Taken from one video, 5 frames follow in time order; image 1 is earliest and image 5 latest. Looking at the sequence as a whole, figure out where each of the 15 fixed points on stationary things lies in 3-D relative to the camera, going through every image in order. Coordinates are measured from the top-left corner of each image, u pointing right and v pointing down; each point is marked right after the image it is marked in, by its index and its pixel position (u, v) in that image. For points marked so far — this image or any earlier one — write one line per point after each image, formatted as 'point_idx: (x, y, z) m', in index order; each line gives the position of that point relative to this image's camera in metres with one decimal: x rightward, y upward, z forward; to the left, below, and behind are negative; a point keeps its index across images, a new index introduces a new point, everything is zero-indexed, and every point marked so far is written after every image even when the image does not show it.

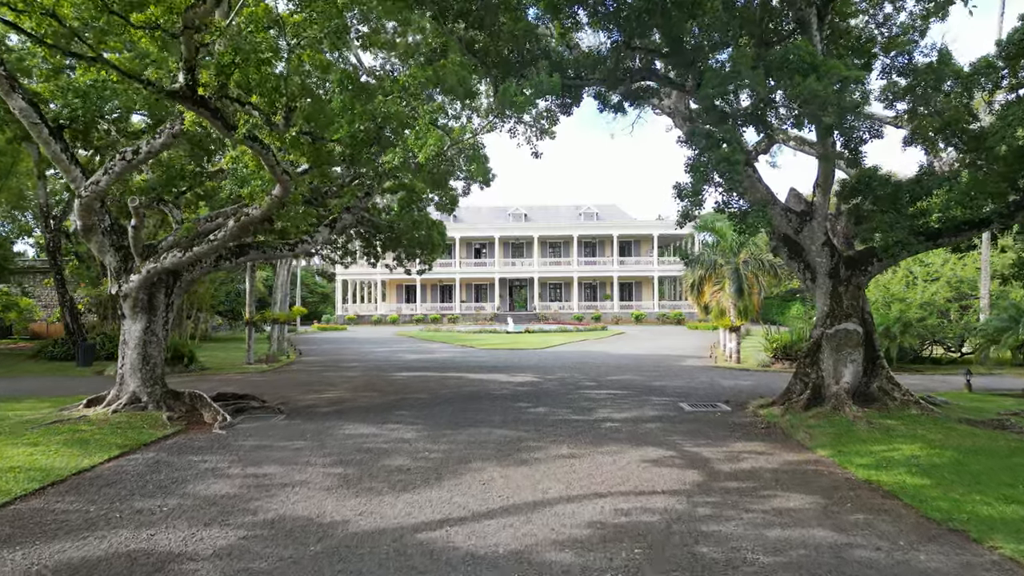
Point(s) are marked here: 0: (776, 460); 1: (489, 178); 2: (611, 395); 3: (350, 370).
0: (+3.6, -2.4, +7.9) m
1: (-0.7, +3.3, +16.9) m
2: (+2.2, -2.4, +12.8) m
3: (-4.9, -2.5, +17.5) m
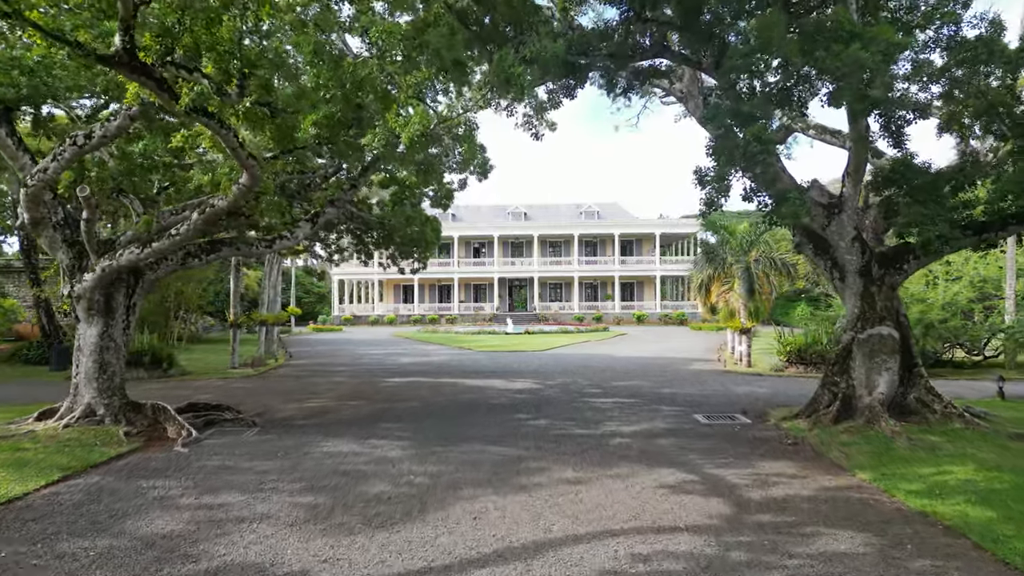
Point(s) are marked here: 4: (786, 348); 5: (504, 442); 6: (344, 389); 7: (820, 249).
0: (+3.6, -2.4, +6.9) m
1: (-0.8, +3.3, +15.9) m
2: (+2.2, -2.4, +11.8) m
3: (-5.0, -2.5, +16.5) m
4: (+8.5, -1.9, +17.9) m
5: (-0.1, -2.3, +8.7) m
6: (-4.0, -2.4, +13.9) m
7: (+5.3, +0.7, +9.9) m
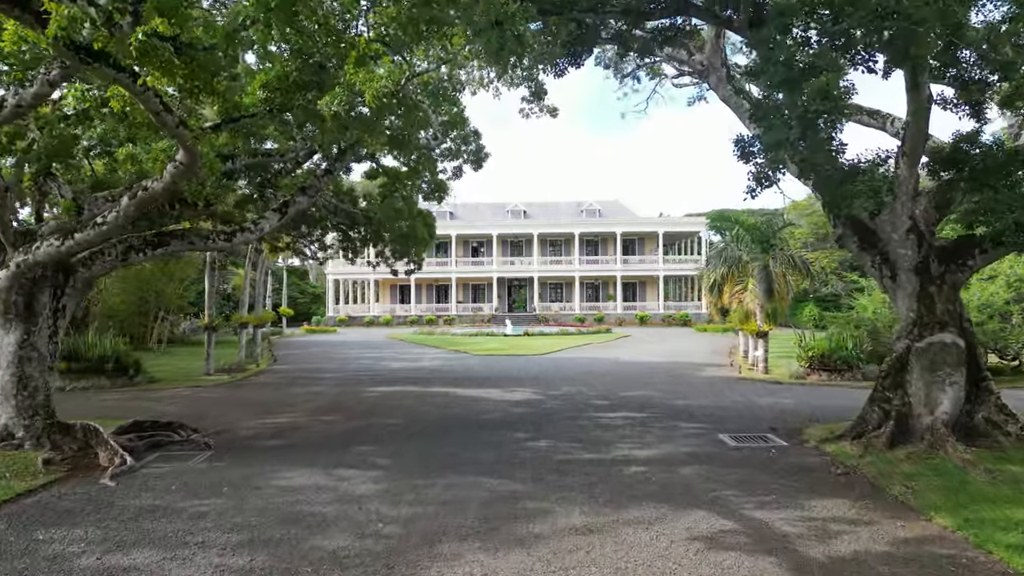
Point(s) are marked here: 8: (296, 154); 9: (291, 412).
0: (+3.6, -2.4, +5.5) m
1: (-0.8, +3.3, +14.5) m
2: (+2.1, -2.4, +10.3) m
3: (-5.0, -2.5, +15.0) m
4: (+8.5, -1.9, +16.5) m
5: (-0.2, -2.3, +7.3) m
6: (-4.1, -2.4, +12.4) m
7: (+5.3, +0.7, +8.5) m
8: (-3.8, +2.4, +10.1) m
9: (-4.3, -2.4, +11.2) m
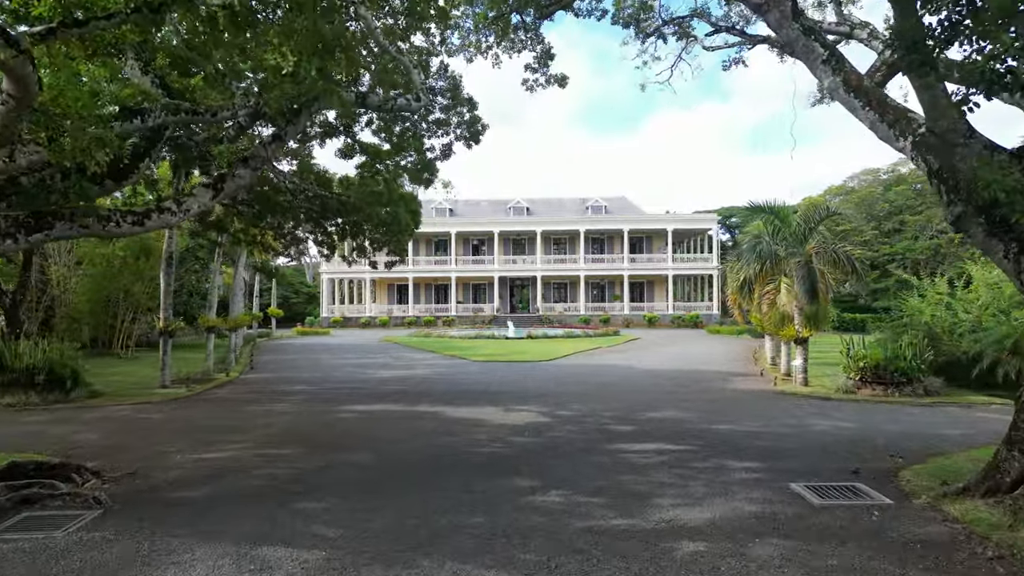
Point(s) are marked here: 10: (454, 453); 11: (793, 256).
0: (+3.5, -2.4, +3.2) m
1: (-0.8, +3.3, +12.2) m
2: (+2.1, -2.4, +8.0) m
3: (-5.0, -2.5, +12.8) m
4: (+8.5, -1.9, +14.2) m
5: (-0.2, -2.3, +5.0) m
6: (-4.1, -2.4, +10.2) m
7: (+5.3, +0.7, +6.2) m
8: (-3.8, +2.4, +7.8) m
9: (-4.3, -2.4, +9.0) m
10: (-0.8, -2.4, +8.2) m
11: (+7.7, +0.9, +15.7) m
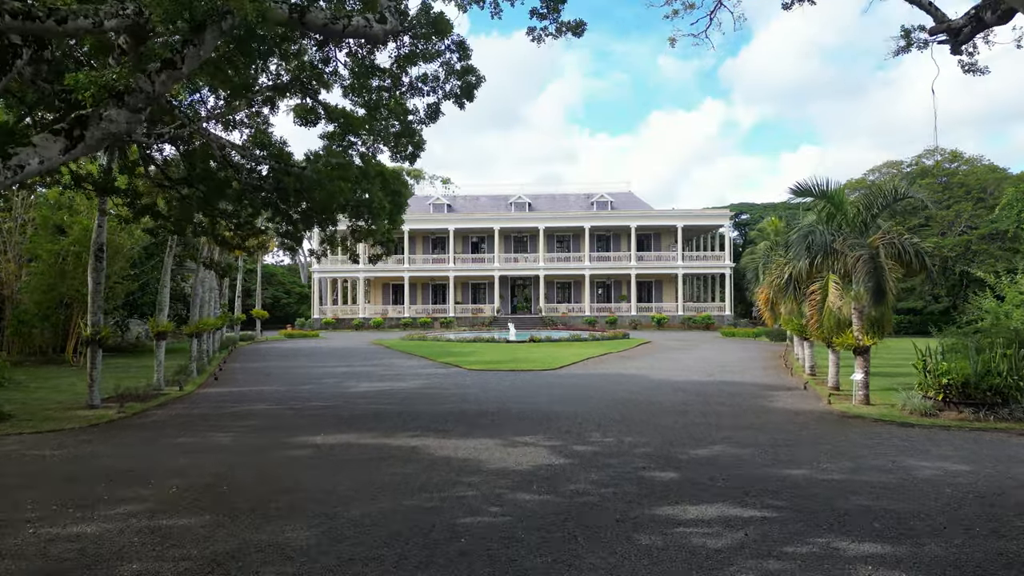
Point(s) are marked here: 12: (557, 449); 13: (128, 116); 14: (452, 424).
0: (+3.6, -2.3, +0.6) m
1: (-0.8, +3.4, +9.6) m
2: (+2.2, -2.3, +5.5) m
3: (-4.9, -2.5, +10.2) m
4: (+8.6, -1.9, +11.6) m
5: (-0.1, -2.3, +2.5) m
6: (-4.0, -2.4, +7.6) m
7: (+5.3, +0.7, +3.6) m
8: (-3.8, +2.4, +5.2) m
9: (-4.3, -2.4, +6.4) m
10: (-0.8, -2.3, +5.6) m
11: (+7.7, +0.9, +13.1) m
12: (+0.7, -2.4, +8.6) m
13: (-3.5, +1.6, +5.4) m
14: (-1.1, -2.5, +10.4) m
